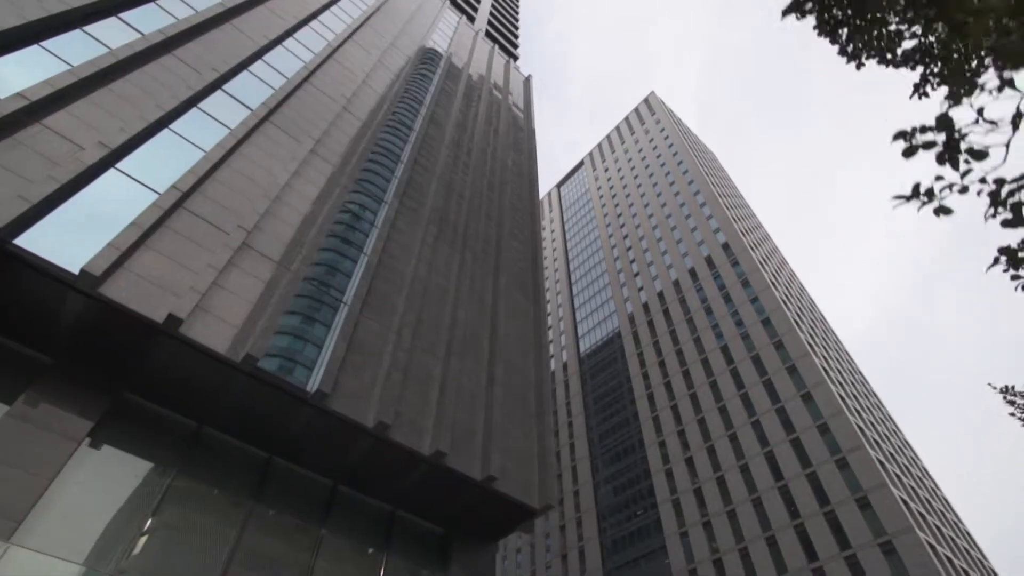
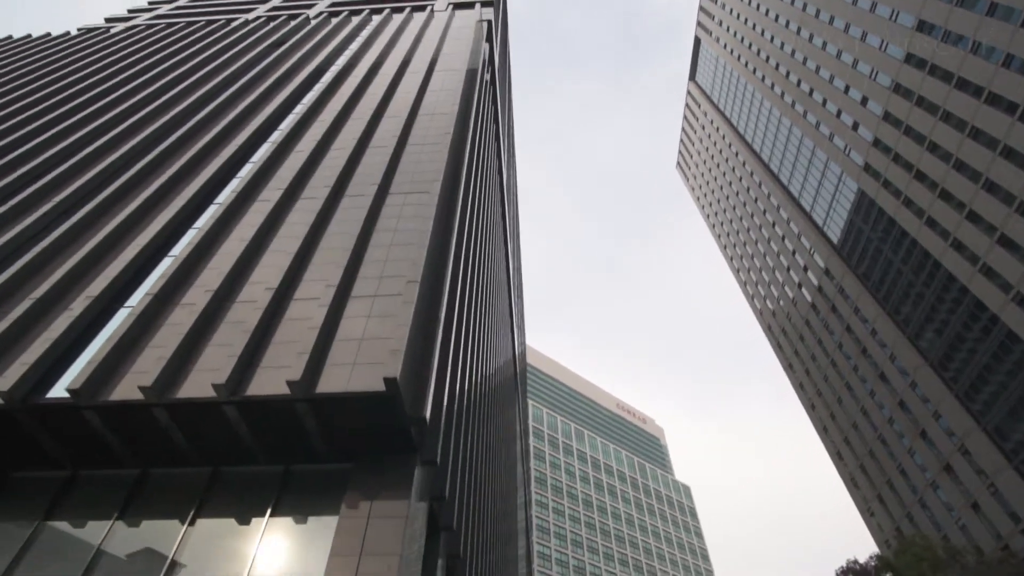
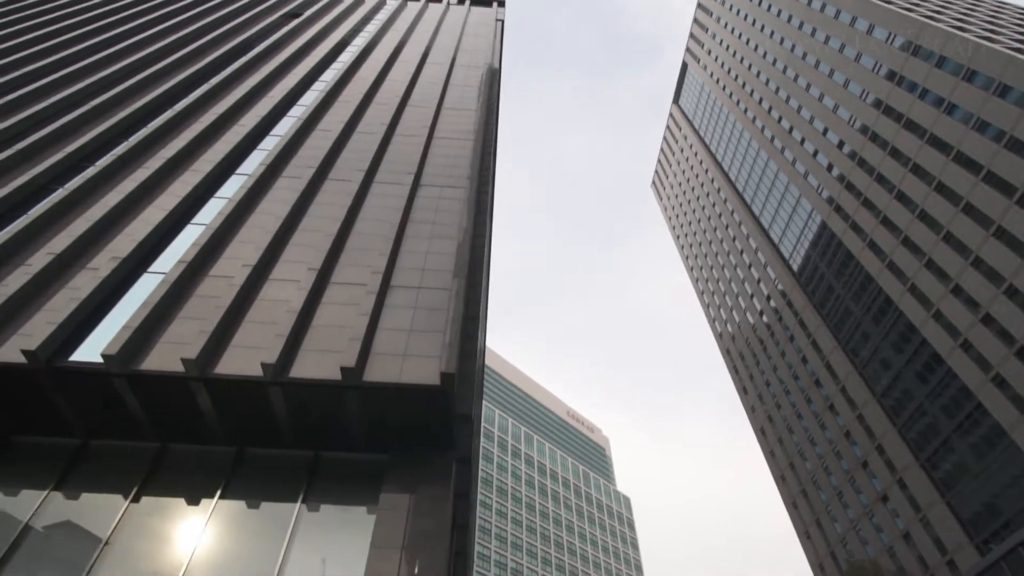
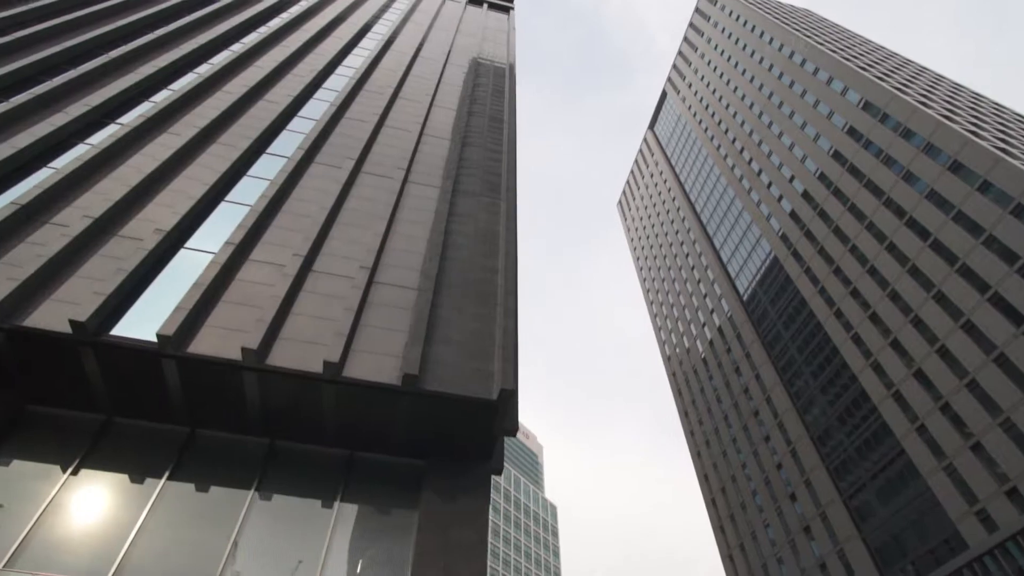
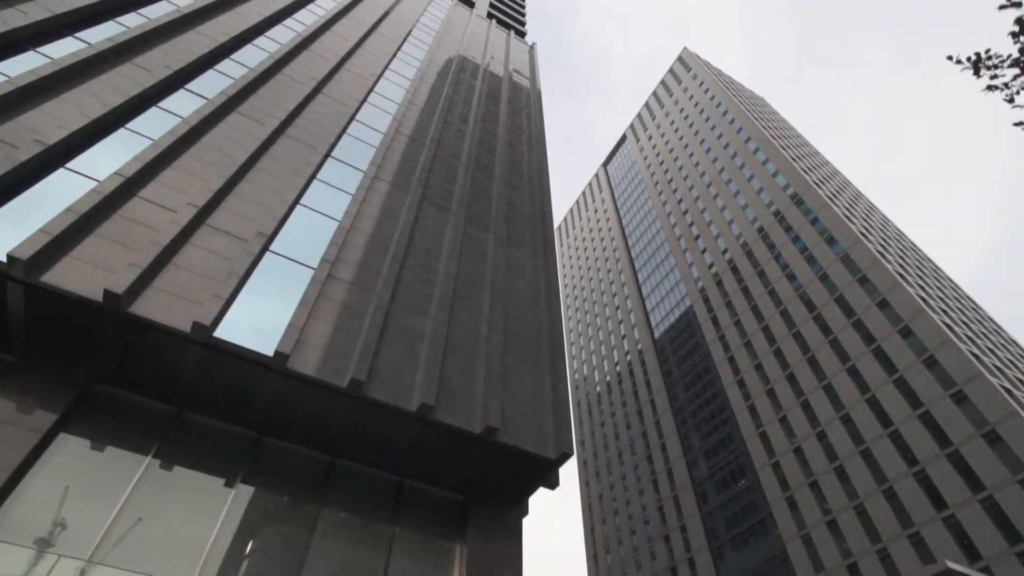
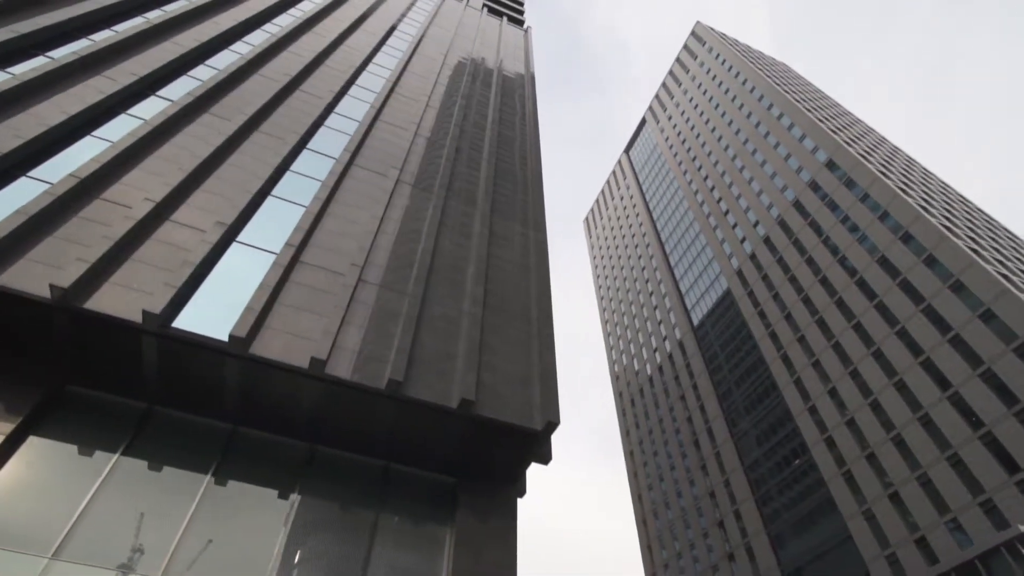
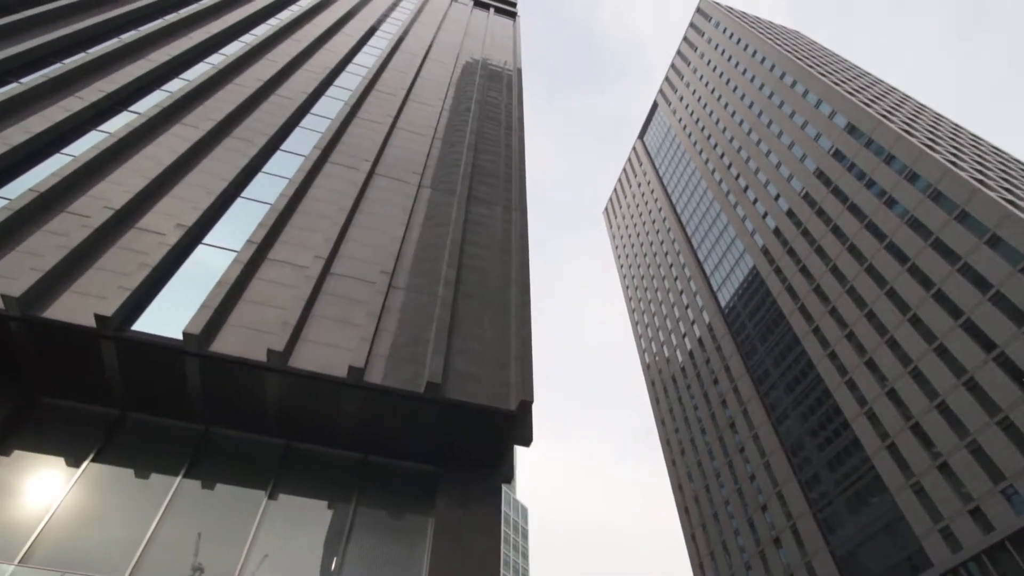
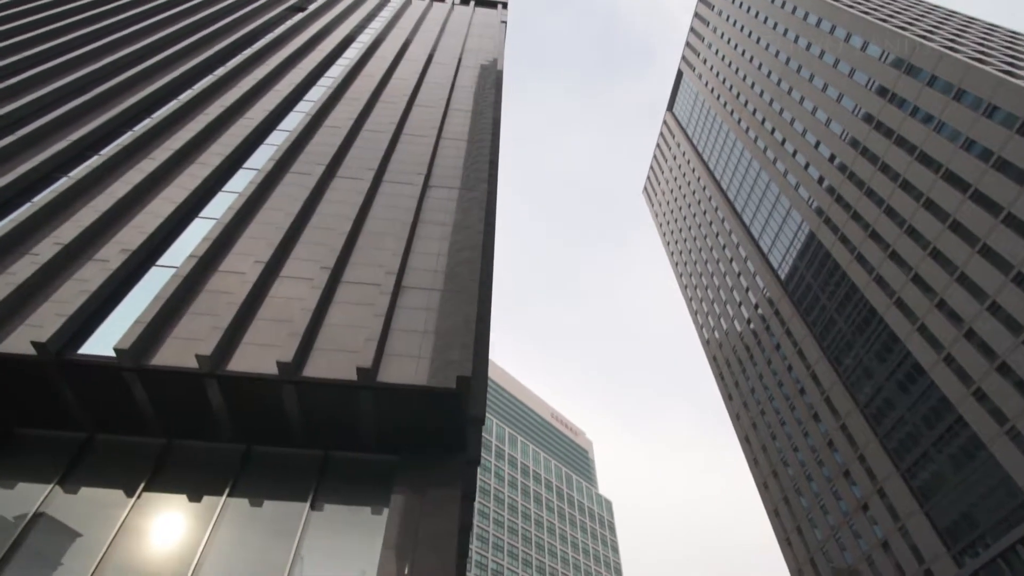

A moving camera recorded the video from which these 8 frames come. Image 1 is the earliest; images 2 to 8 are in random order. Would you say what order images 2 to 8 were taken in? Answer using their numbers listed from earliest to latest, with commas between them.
5, 6, 7, 4, 8, 3, 2
